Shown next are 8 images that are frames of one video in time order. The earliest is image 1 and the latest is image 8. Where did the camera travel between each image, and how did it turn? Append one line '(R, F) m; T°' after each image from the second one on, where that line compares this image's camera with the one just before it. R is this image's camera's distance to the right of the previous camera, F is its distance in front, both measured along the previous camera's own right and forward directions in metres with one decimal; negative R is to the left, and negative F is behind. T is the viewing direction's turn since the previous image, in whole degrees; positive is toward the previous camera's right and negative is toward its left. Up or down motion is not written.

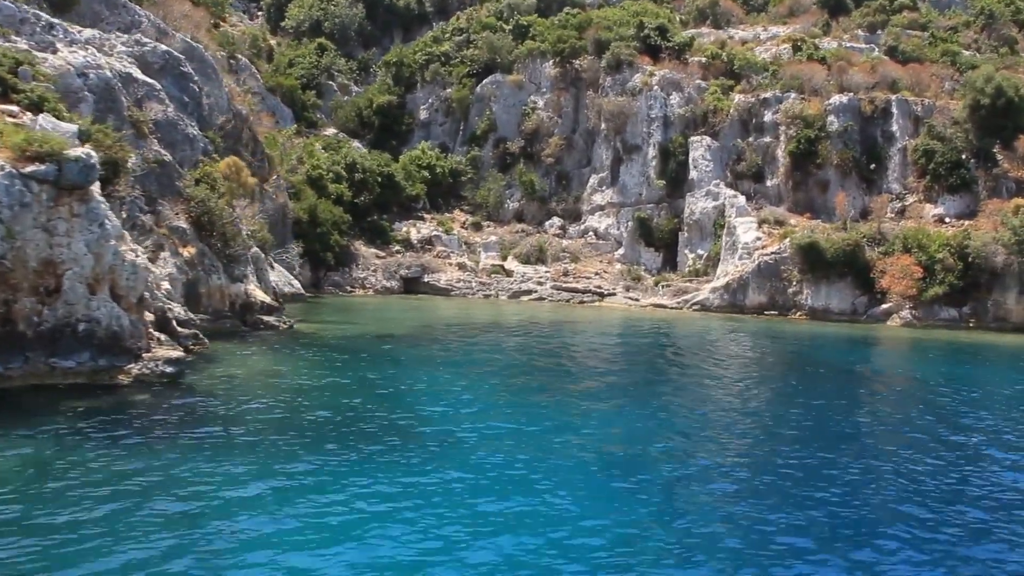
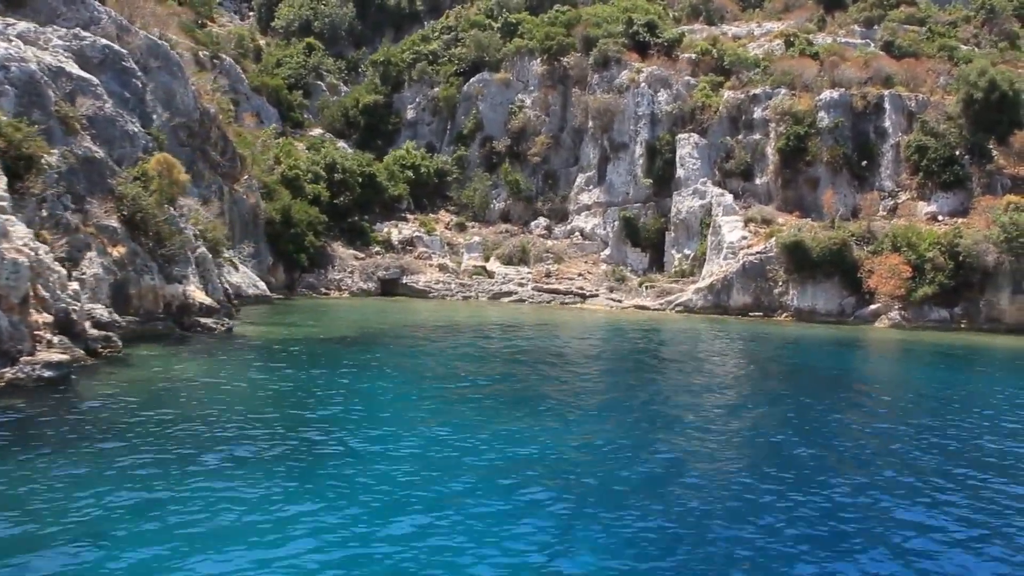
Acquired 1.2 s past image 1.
(+1.7, +0.9) m; -1°
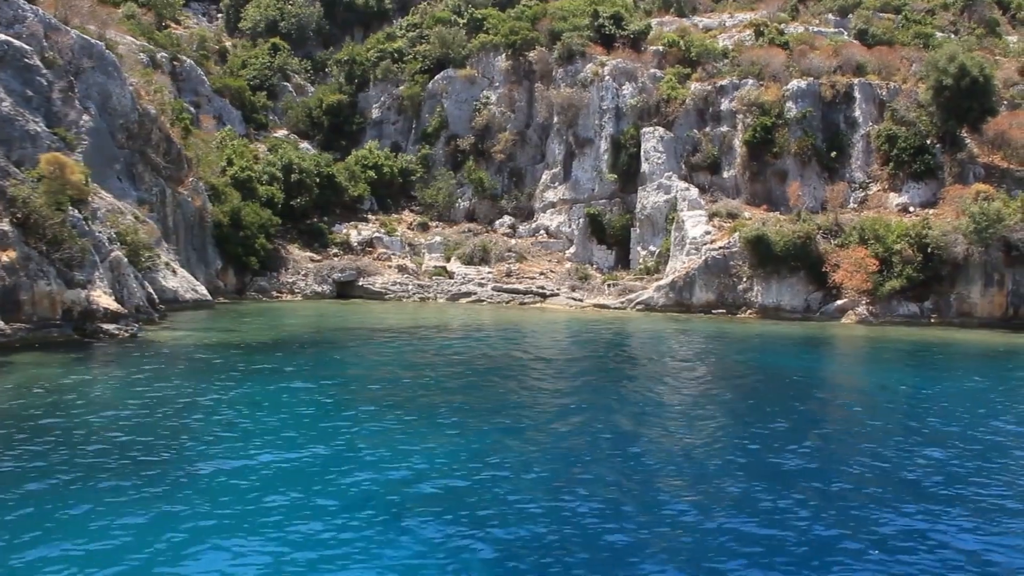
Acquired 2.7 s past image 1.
(+2.0, +1.1) m; 0°
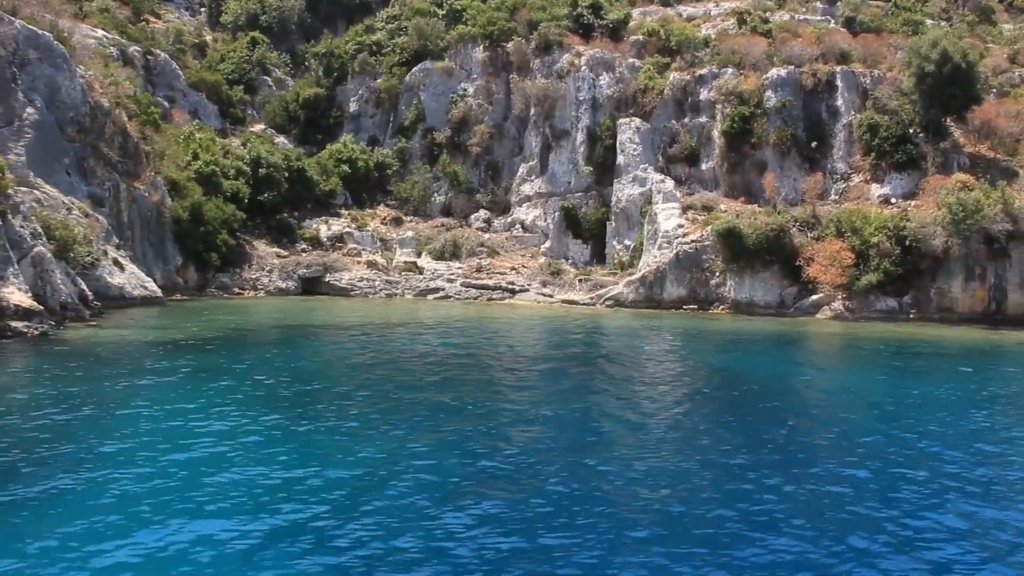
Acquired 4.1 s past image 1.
(+2.0, +1.0) m; -1°
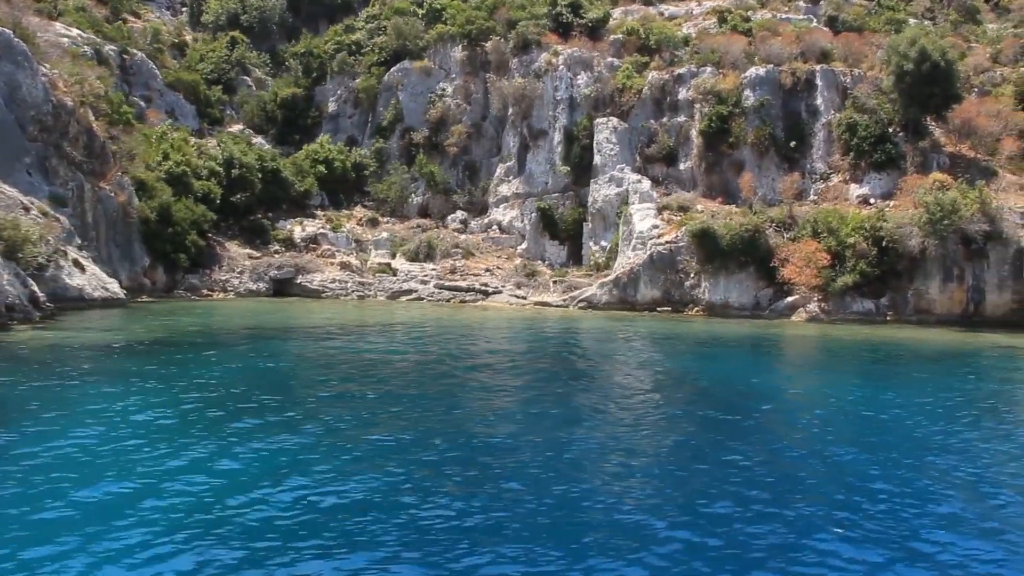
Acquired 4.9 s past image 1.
(+1.1, +0.5) m; 0°
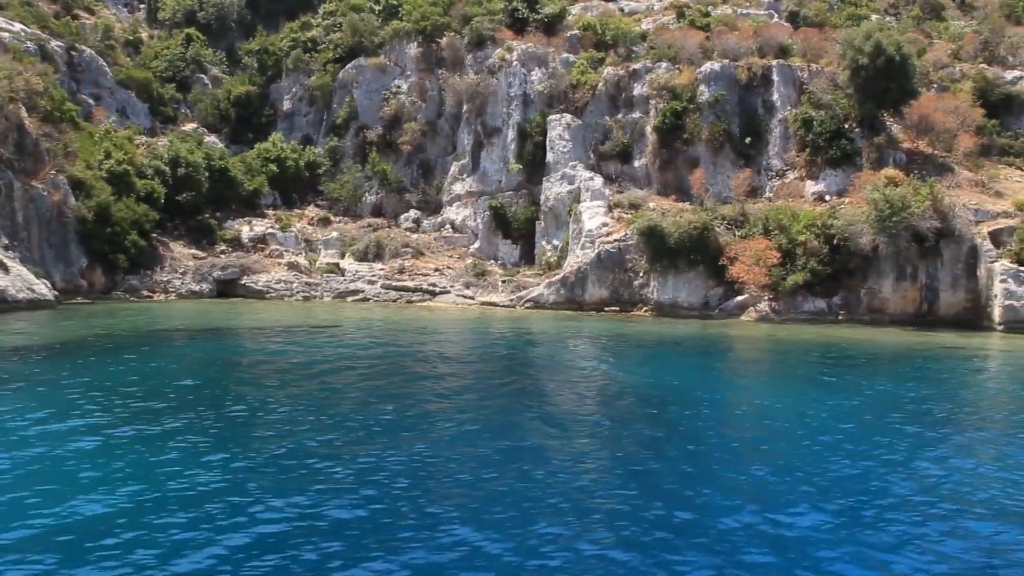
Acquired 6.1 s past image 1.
(+1.8, +0.8) m; +1°
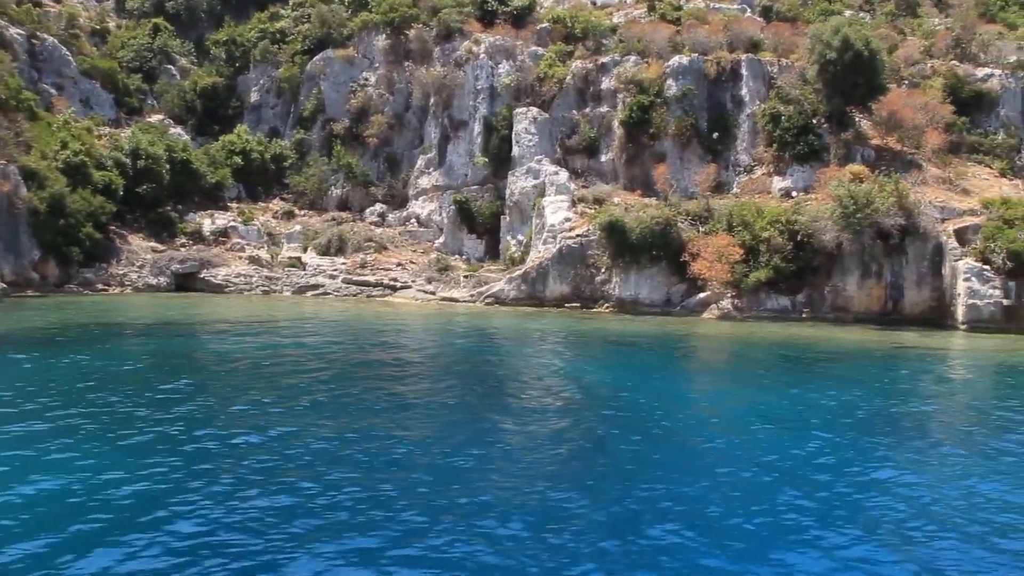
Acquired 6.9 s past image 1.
(+1.2, +0.5) m; +1°
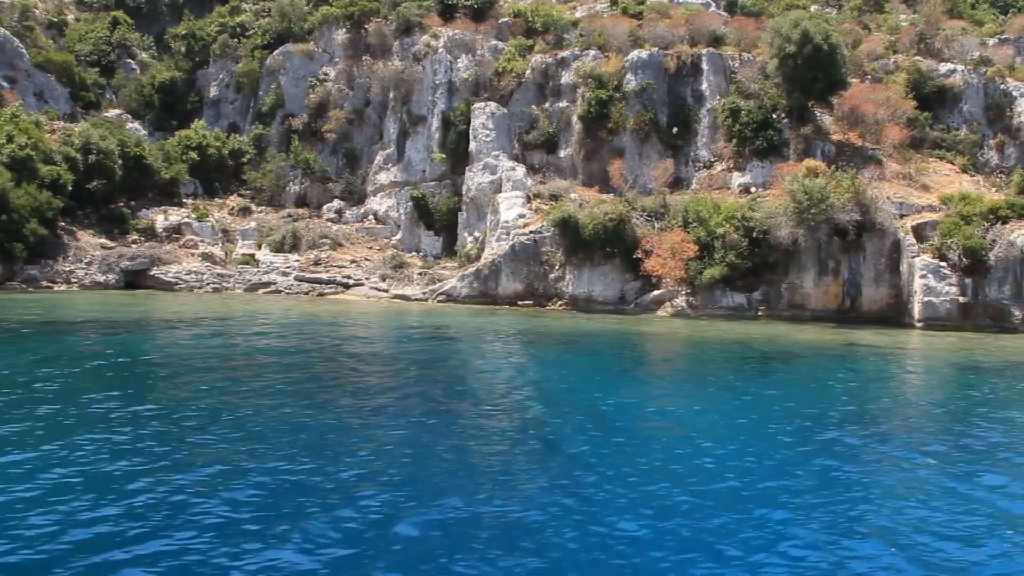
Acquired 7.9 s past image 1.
(+1.4, +0.6) m; +1°
